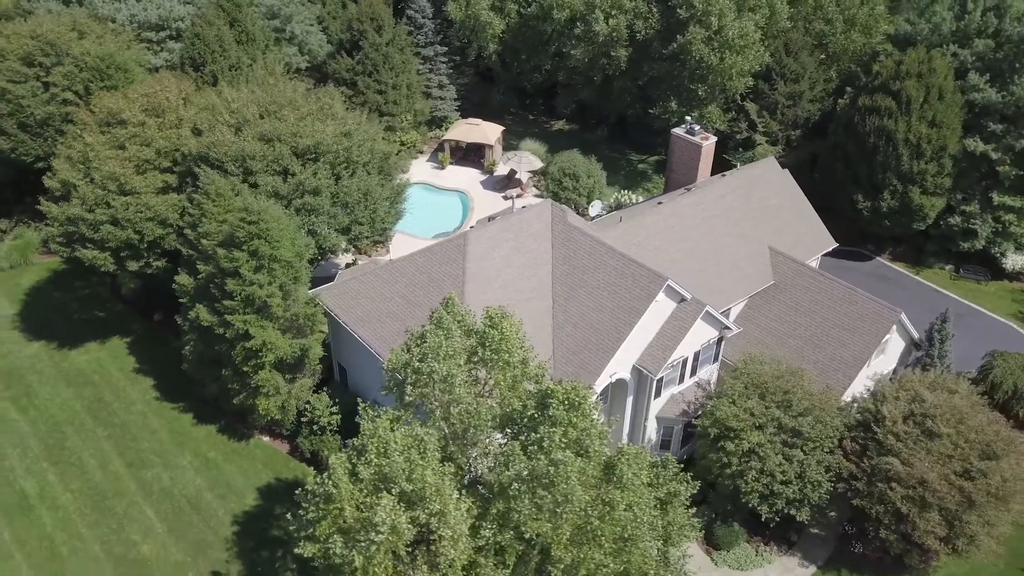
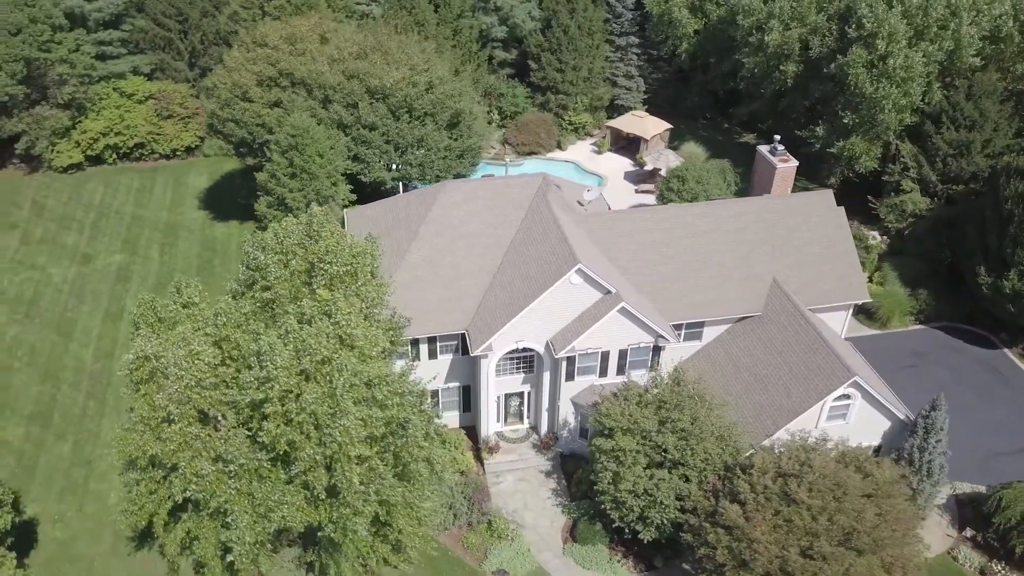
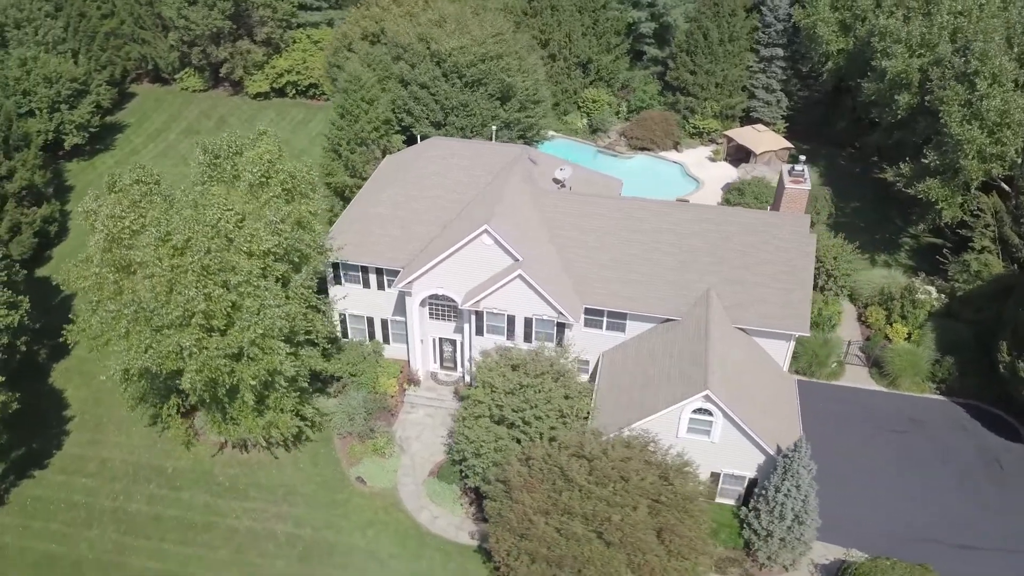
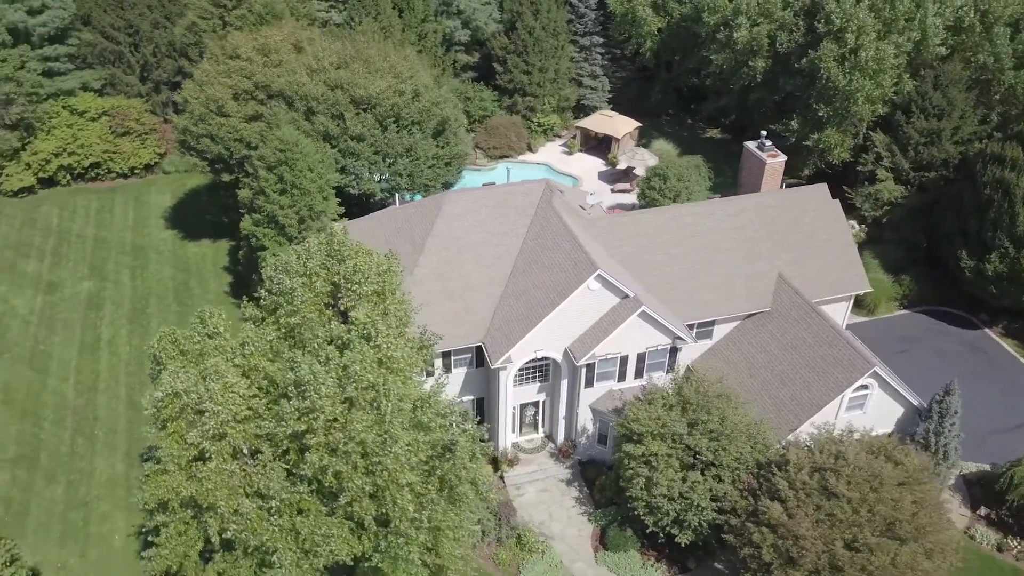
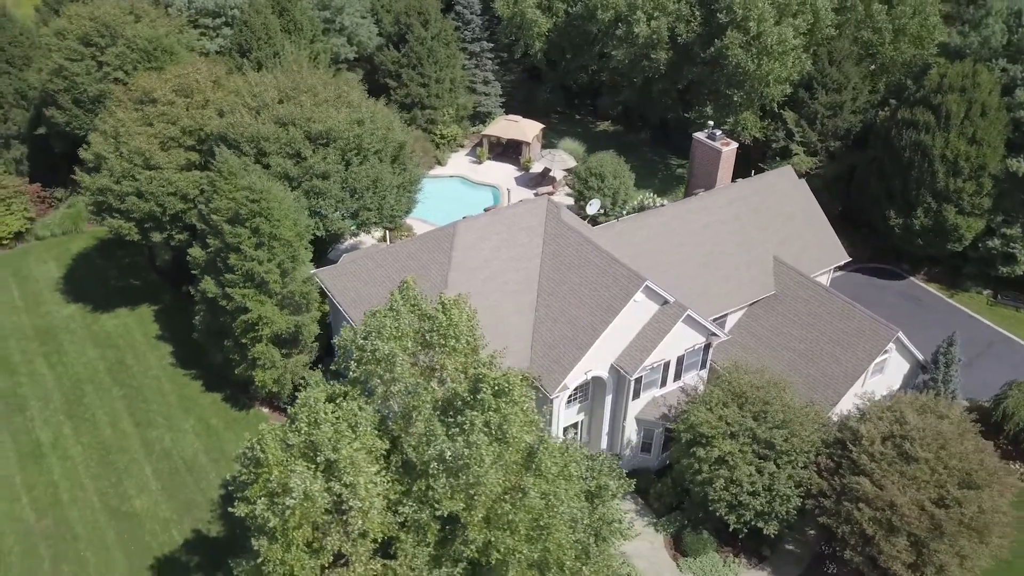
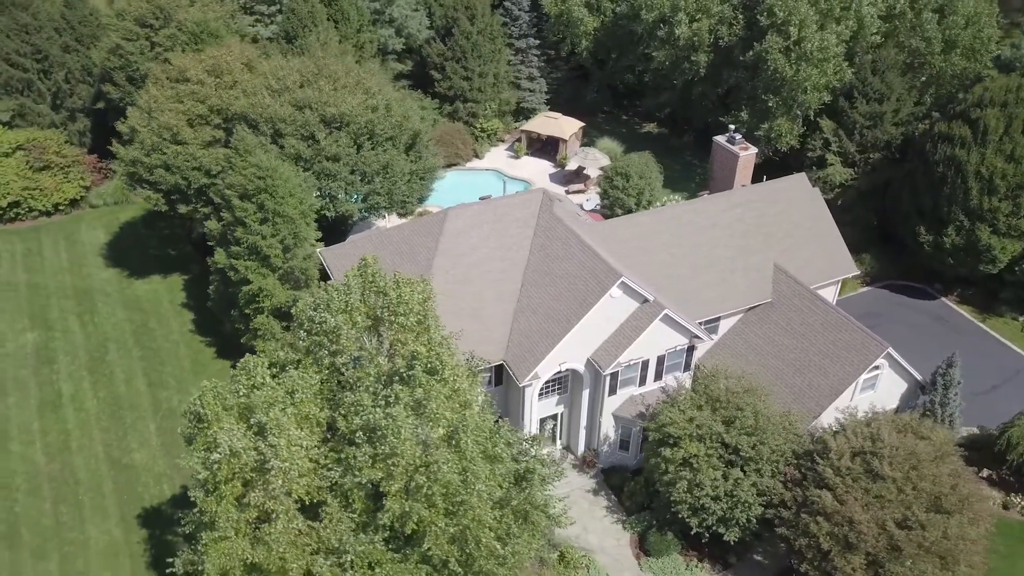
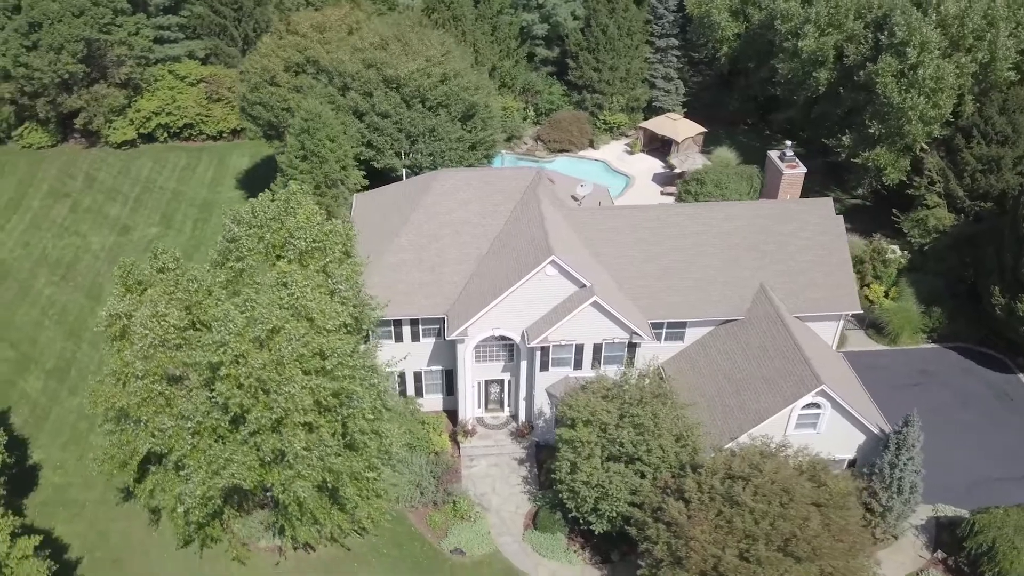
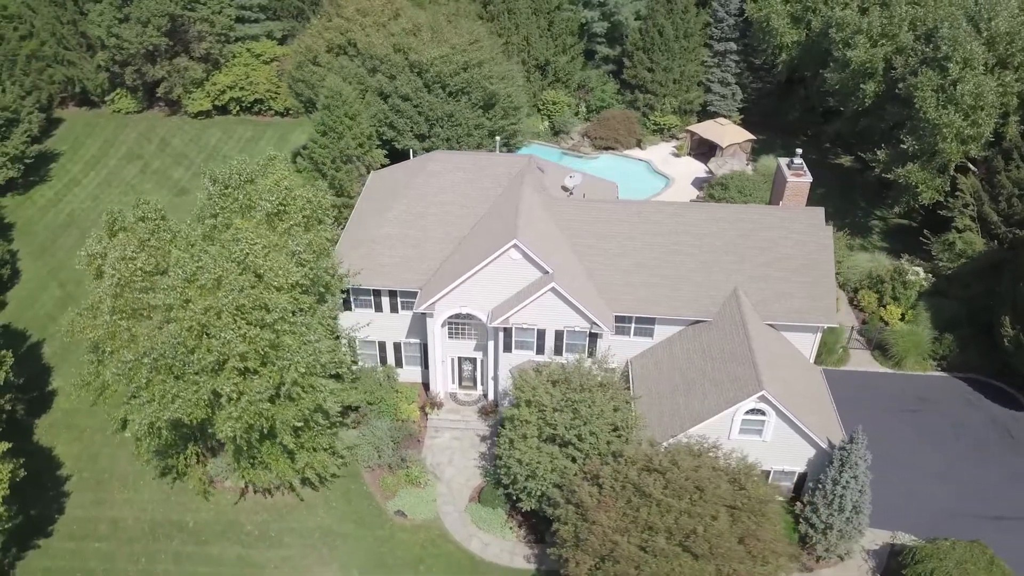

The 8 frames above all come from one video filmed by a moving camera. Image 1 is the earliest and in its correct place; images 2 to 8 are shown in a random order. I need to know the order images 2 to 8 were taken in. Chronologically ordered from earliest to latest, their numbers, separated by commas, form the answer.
5, 6, 4, 2, 7, 8, 3
